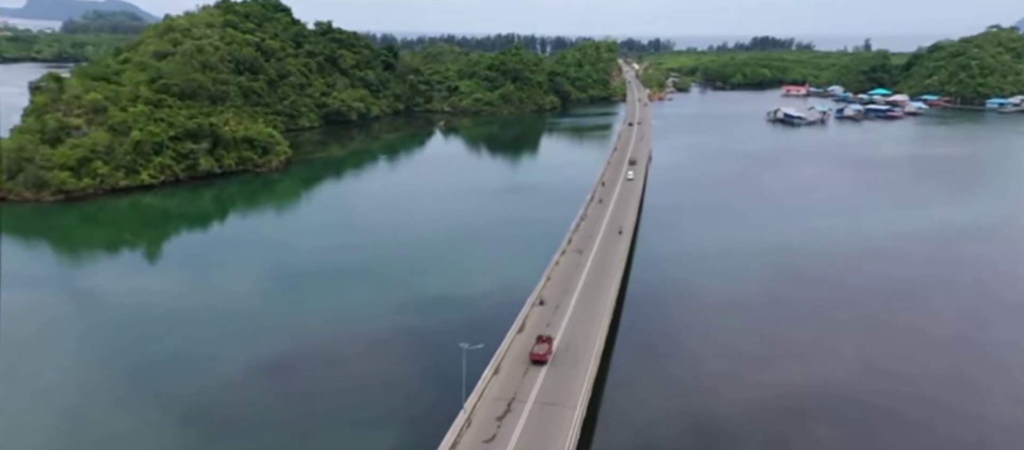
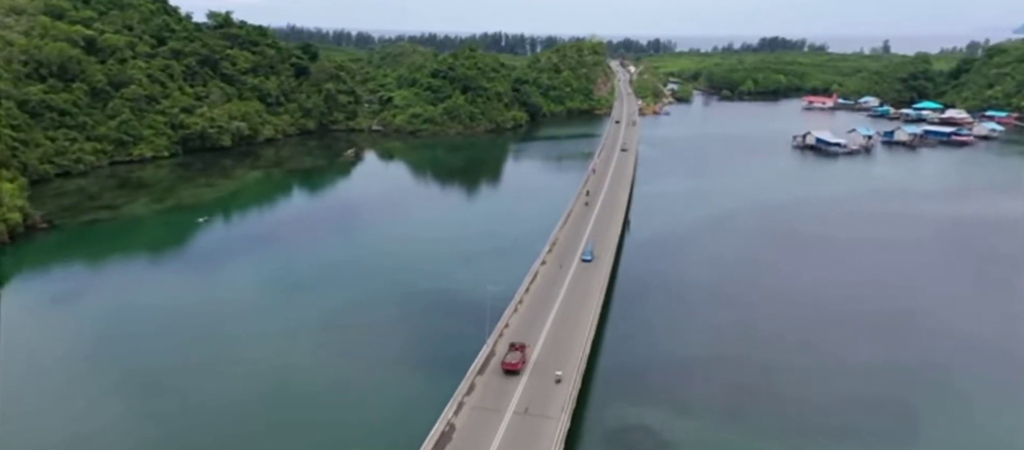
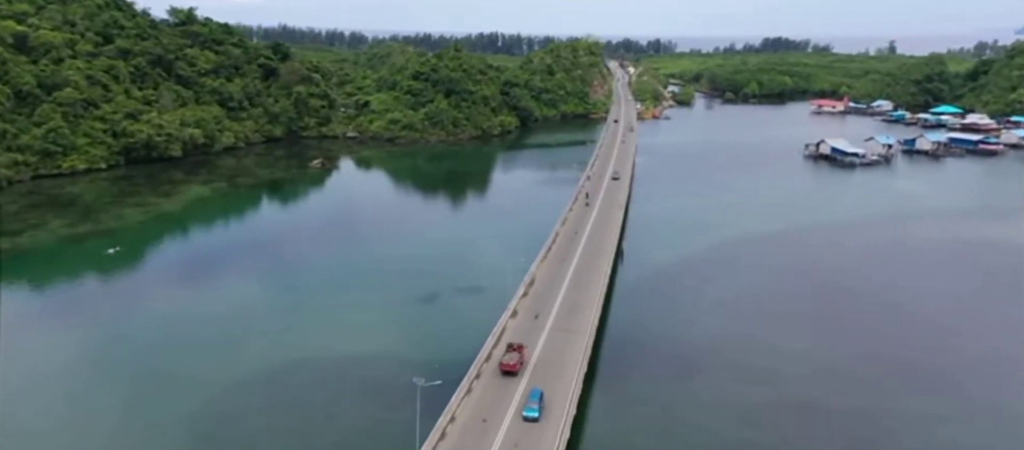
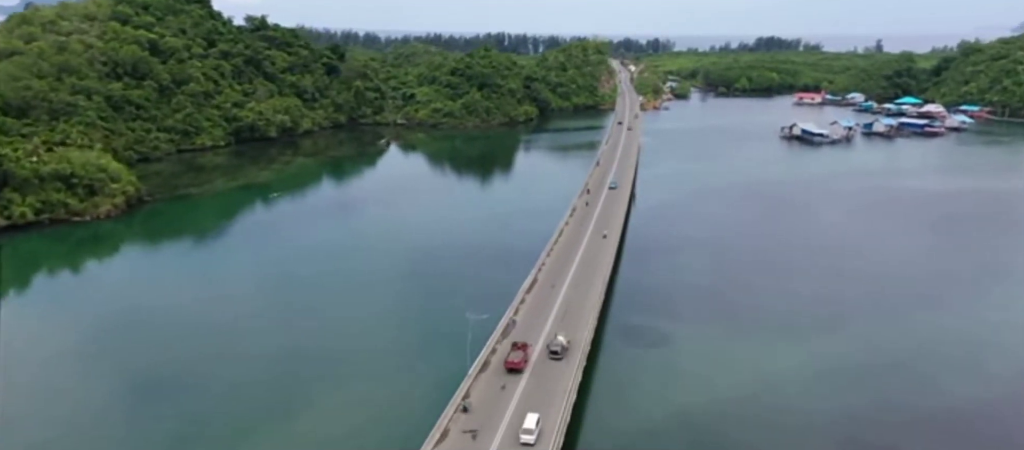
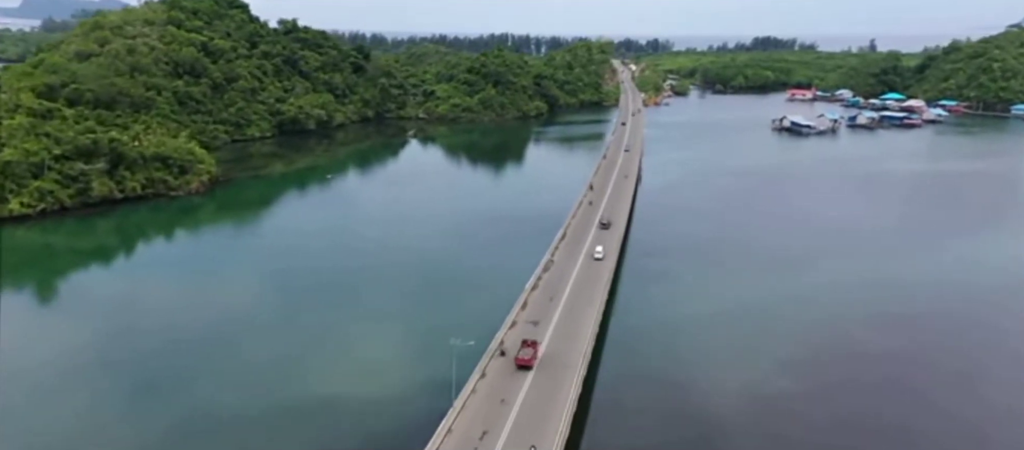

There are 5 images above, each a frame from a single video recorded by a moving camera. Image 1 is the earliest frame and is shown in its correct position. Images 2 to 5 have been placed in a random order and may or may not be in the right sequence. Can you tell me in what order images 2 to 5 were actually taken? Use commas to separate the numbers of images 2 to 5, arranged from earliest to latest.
5, 4, 2, 3
